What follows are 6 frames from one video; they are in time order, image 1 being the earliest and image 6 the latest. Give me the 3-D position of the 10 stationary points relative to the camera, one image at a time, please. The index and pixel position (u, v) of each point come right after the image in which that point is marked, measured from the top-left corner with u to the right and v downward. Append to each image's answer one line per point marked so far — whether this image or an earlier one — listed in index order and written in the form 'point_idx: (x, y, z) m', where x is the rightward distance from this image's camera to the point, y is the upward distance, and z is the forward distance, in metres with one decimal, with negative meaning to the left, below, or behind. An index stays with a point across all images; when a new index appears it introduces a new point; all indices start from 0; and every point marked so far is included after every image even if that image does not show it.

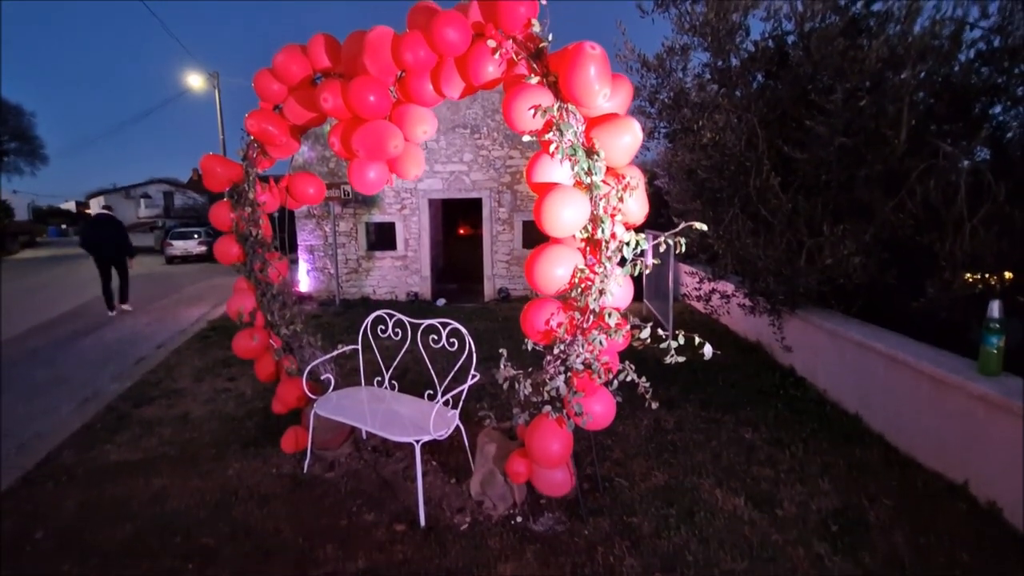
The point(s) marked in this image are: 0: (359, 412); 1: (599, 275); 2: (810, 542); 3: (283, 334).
0: (-0.8, -0.7, +3.5) m
1: (+0.4, +0.1, +2.7) m
2: (+1.3, -1.1, +2.8) m
3: (-1.5, -0.3, +4.1) m
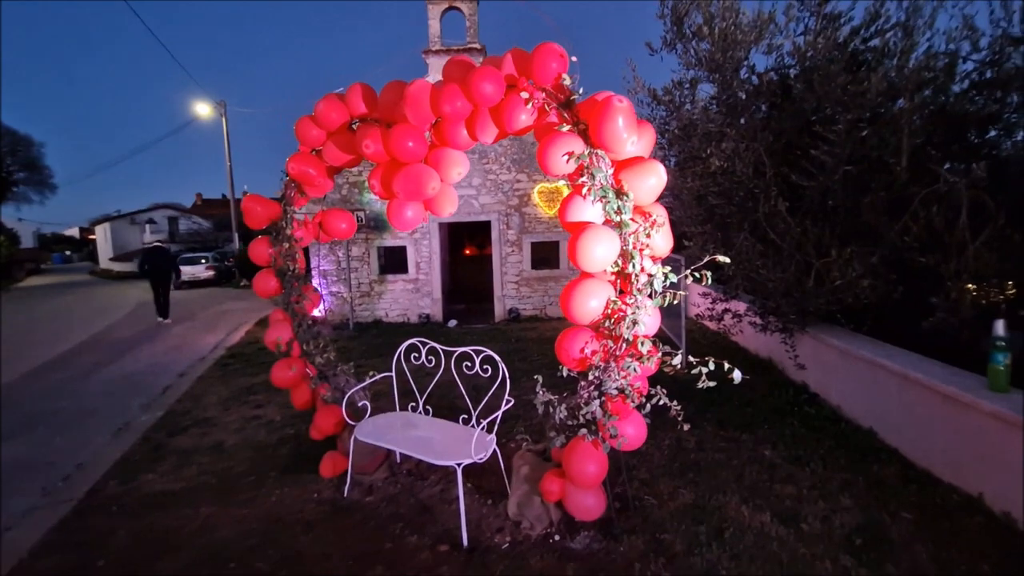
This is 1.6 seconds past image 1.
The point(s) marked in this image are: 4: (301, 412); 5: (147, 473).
0: (-0.6, -0.8, +3.7) m
1: (+0.5, -0.1, +2.9) m
2: (+1.5, -1.2, +3.0) m
3: (-1.3, -0.5, +4.3) m
4: (-1.8, -1.1, +5.5) m
5: (-2.5, -1.3, +4.5) m
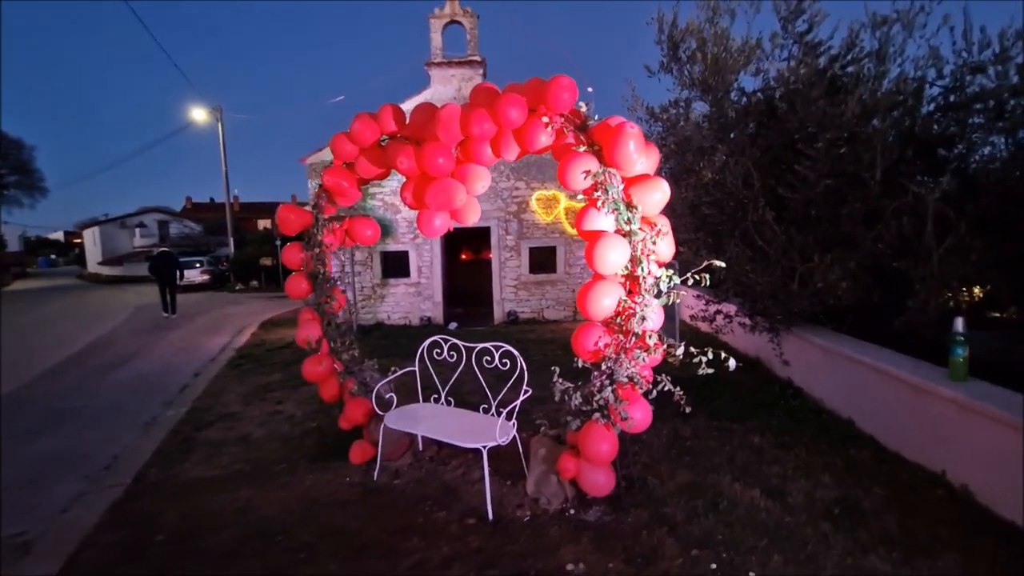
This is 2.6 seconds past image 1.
0: (-0.5, -0.9, +4.0) m
1: (+0.6, -0.1, +3.3) m
2: (+1.6, -1.2, +3.4) m
3: (-1.2, -0.5, +4.7) m
4: (-1.7, -1.1, +5.8) m
5: (-2.4, -1.3, +4.8) m
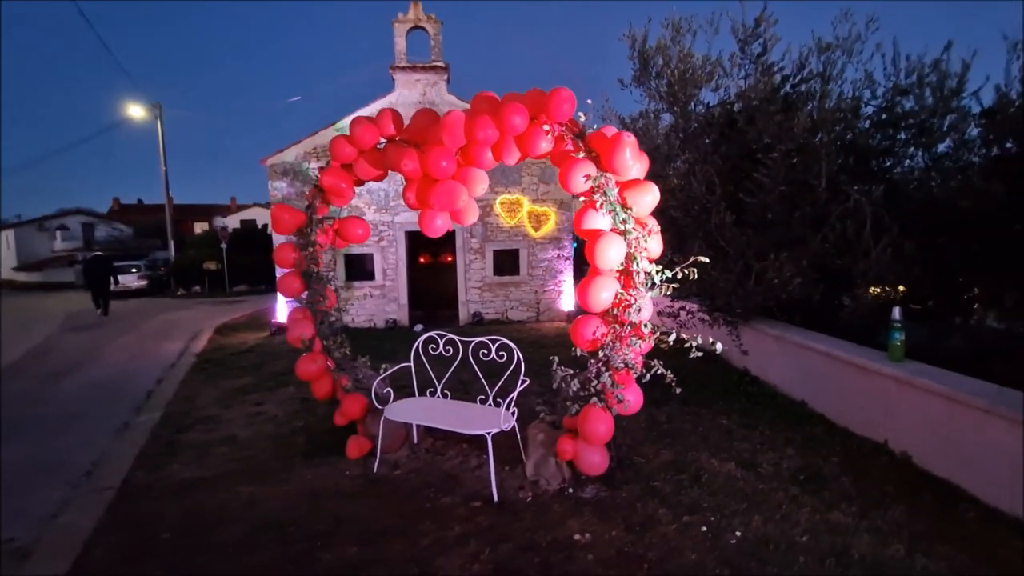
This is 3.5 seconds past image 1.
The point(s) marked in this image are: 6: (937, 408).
0: (-0.6, -0.8, +4.2) m
1: (+0.7, 0.0, +3.6) m
2: (+1.6, -1.2, +3.8) m
3: (-1.3, -0.5, +4.8) m
4: (-1.9, -1.1, +5.9) m
5: (-2.5, -1.3, +4.8) m
6: (+2.4, -0.7, +3.7) m
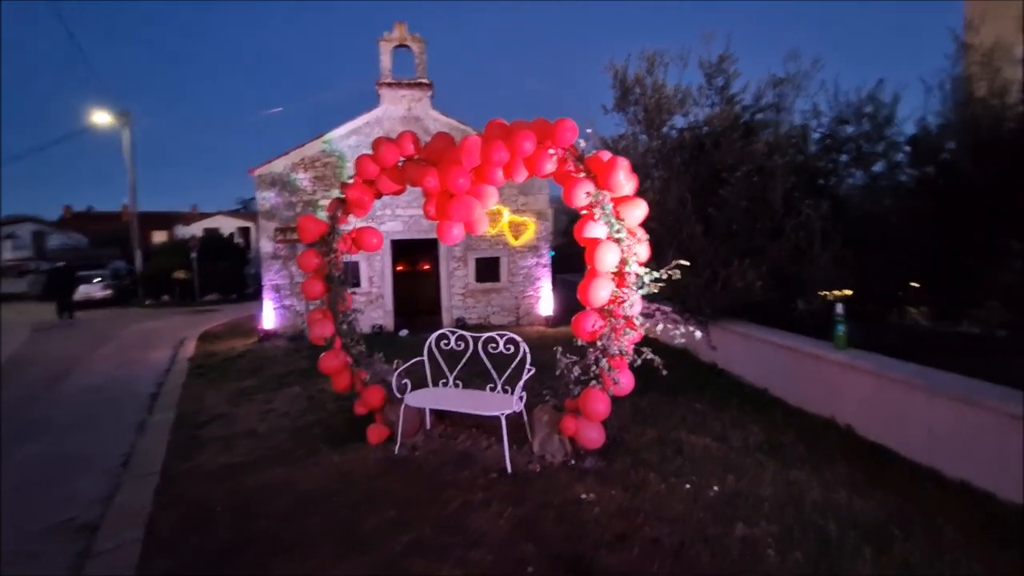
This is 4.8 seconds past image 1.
0: (-0.5, -0.8, +4.8) m
1: (+0.8, 0.0, +4.3) m
2: (+1.7, -1.2, +4.5) m
3: (-1.3, -0.5, +5.3) m
4: (-2.0, -1.1, +6.4) m
5: (-2.5, -1.3, +5.3) m
6: (+2.5, -0.7, +4.4) m
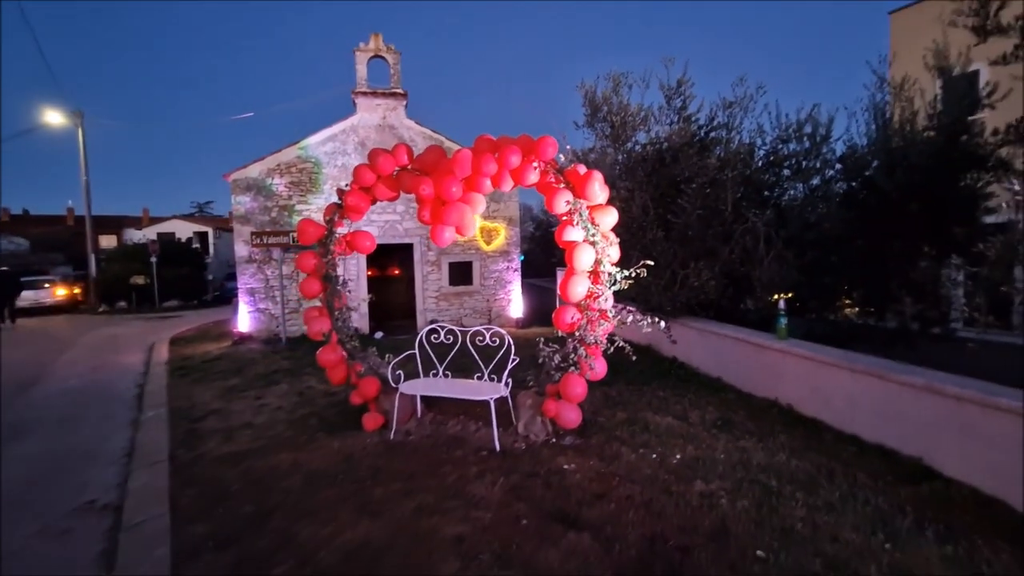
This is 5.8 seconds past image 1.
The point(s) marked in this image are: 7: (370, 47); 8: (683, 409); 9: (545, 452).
0: (-0.6, -0.8, +5.3) m
1: (+0.7, 0.0, +4.9) m
2: (+1.6, -1.1, +5.1) m
3: (-1.4, -0.5, +5.8) m
4: (-2.2, -1.1, +6.8) m
5: (-2.6, -1.3, +5.6) m
6: (+2.4, -0.6, +5.1) m
7: (-2.3, +3.7, +10.3) m
8: (+1.5, -1.1, +5.7) m
9: (+0.2, -1.2, +4.8) m
